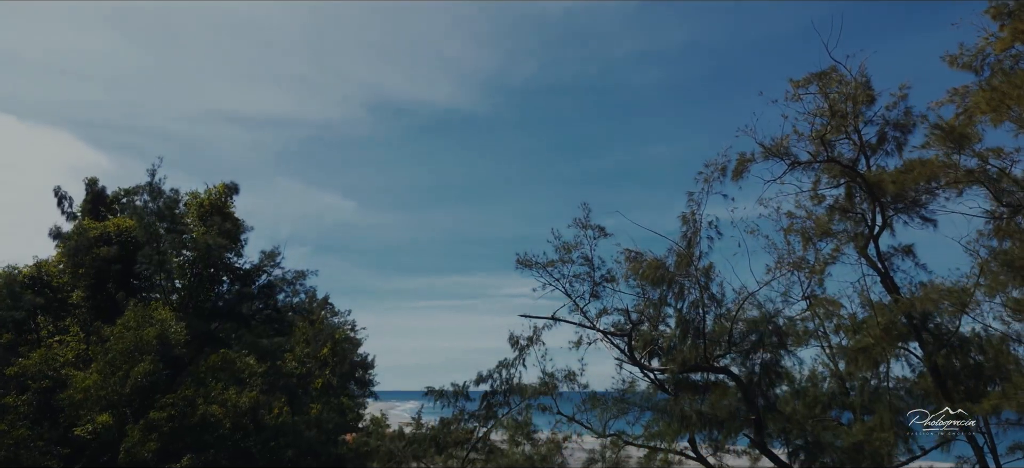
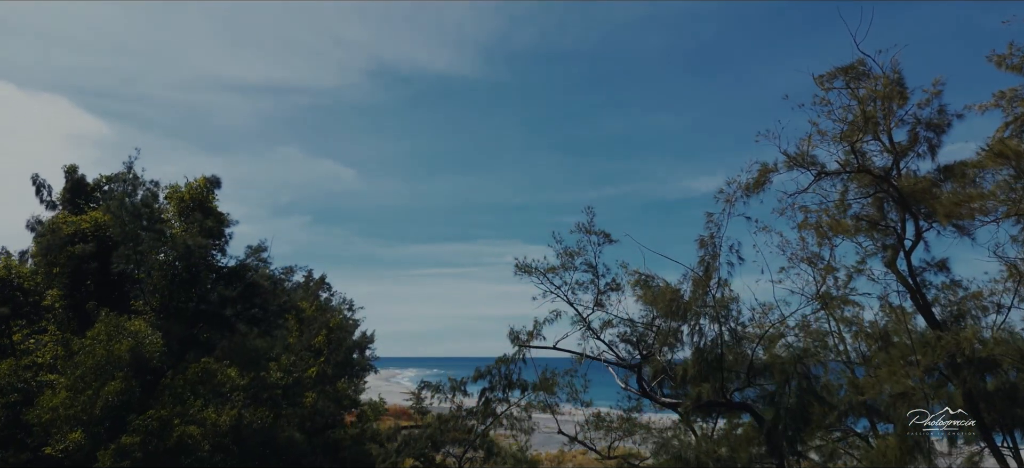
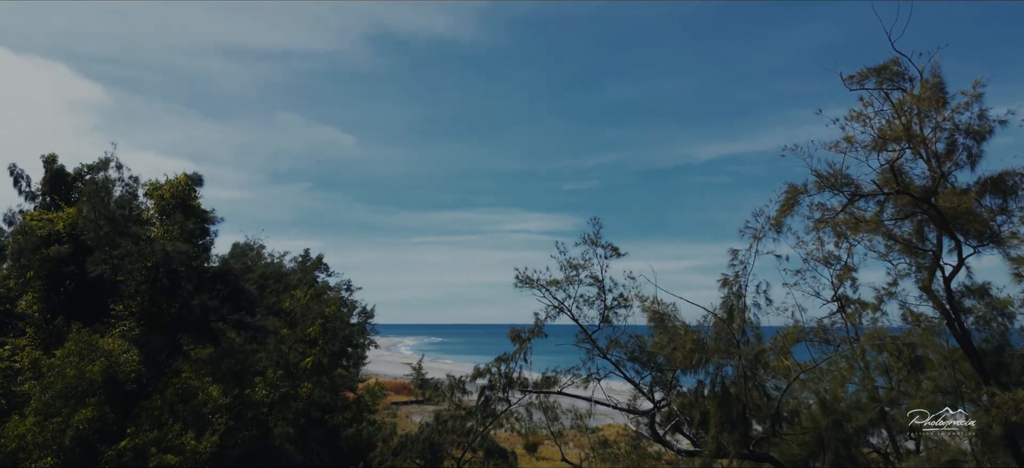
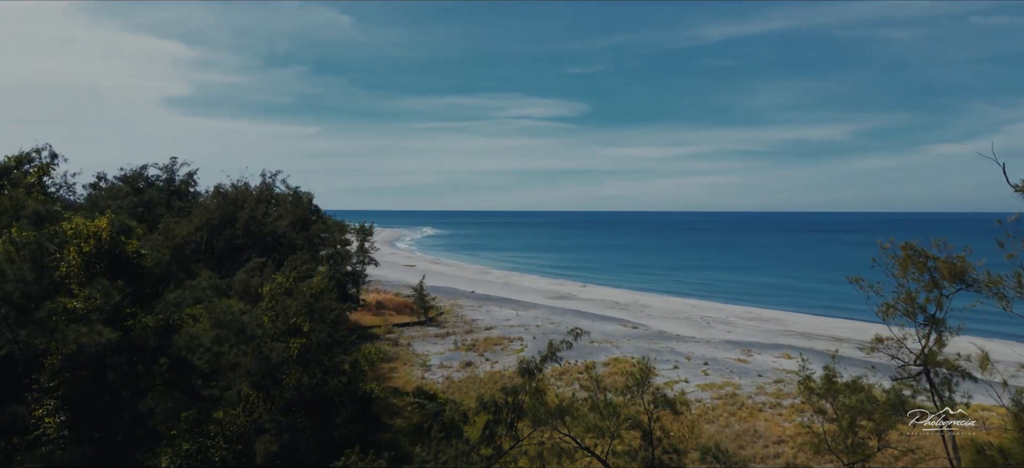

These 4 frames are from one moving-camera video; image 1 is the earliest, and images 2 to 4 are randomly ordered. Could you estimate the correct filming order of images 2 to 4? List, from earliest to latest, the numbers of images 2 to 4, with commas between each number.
2, 3, 4
